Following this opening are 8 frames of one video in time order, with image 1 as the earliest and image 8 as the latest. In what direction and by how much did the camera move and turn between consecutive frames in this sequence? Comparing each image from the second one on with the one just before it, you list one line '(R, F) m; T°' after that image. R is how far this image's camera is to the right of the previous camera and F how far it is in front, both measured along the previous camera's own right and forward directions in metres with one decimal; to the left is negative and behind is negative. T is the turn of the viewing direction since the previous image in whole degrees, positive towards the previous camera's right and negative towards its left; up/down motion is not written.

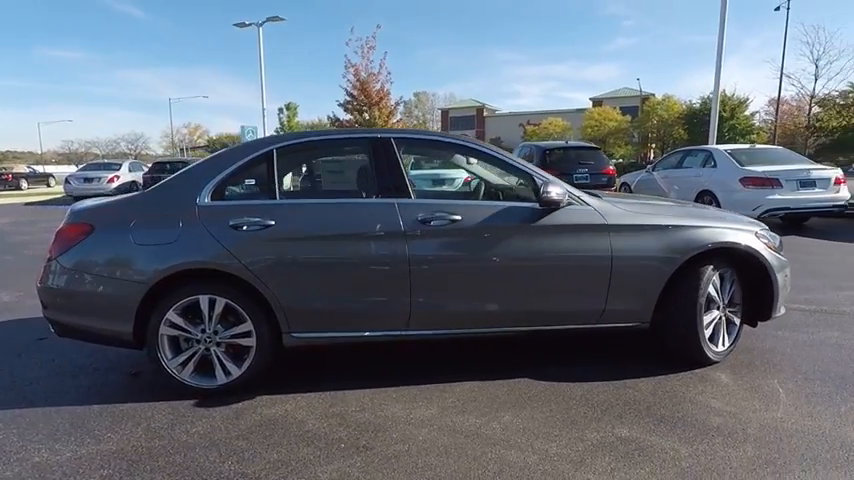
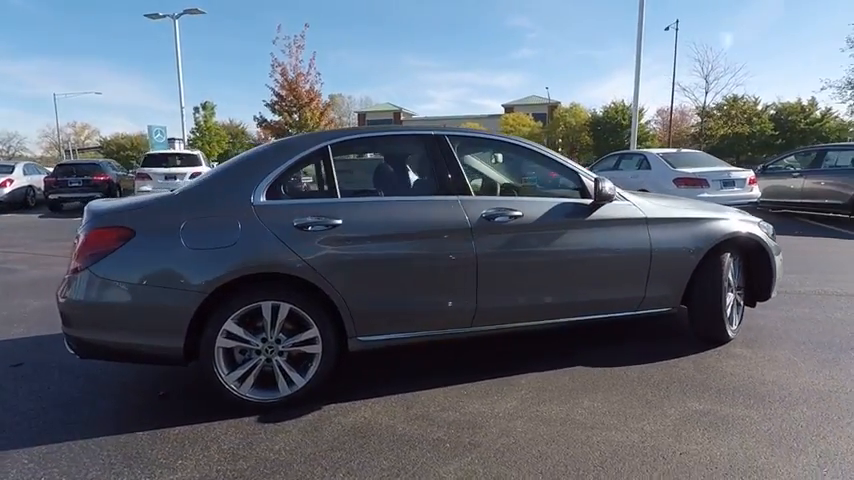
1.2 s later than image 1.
(-1.0, +0.1) m; +10°
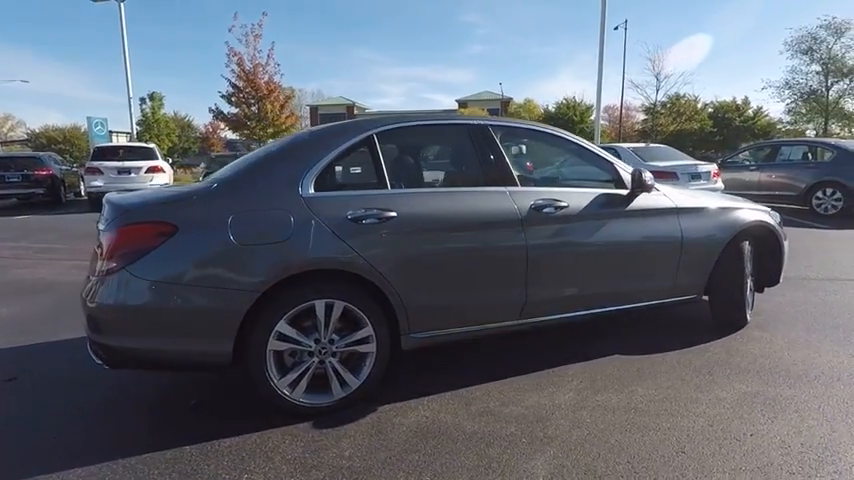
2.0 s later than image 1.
(-0.6, +0.1) m; +6°
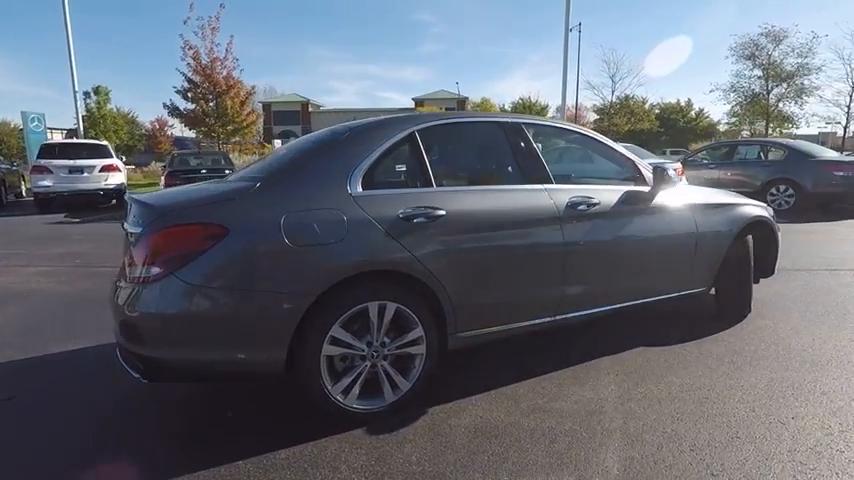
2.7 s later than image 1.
(-0.6, +0.1) m; +5°
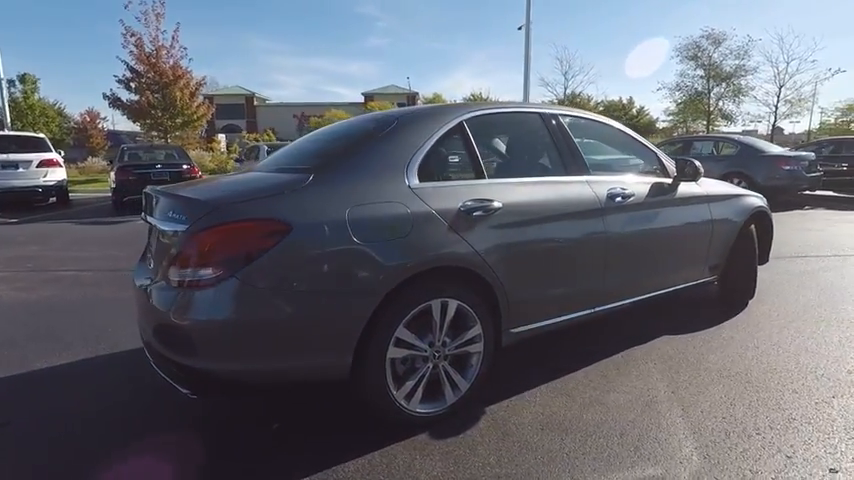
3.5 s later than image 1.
(-0.6, +0.2) m; +6°
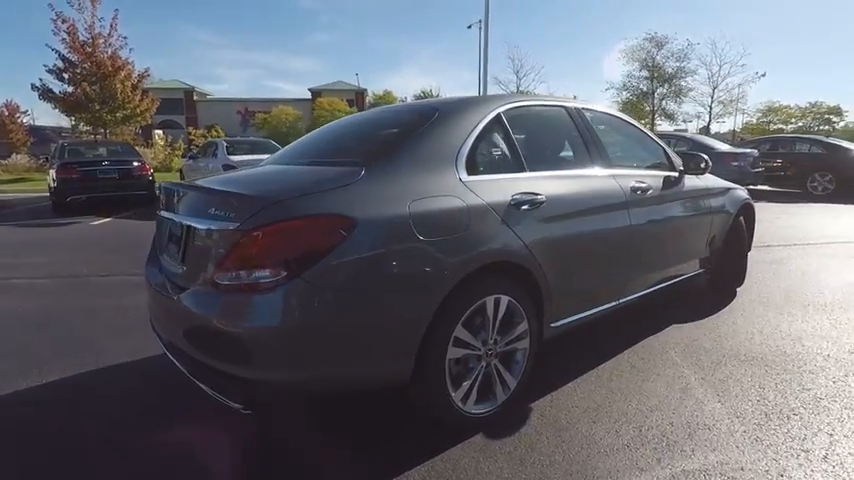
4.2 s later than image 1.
(-0.5, +0.1) m; +6°
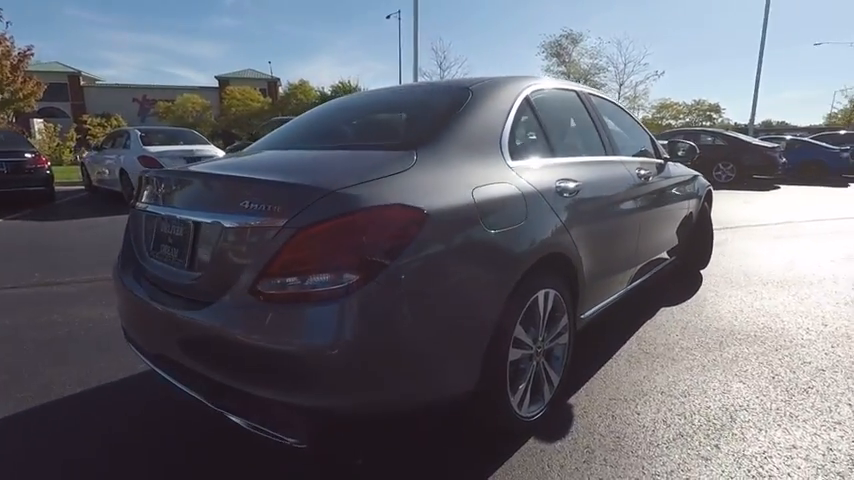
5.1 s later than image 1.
(-0.6, +0.3) m; +10°
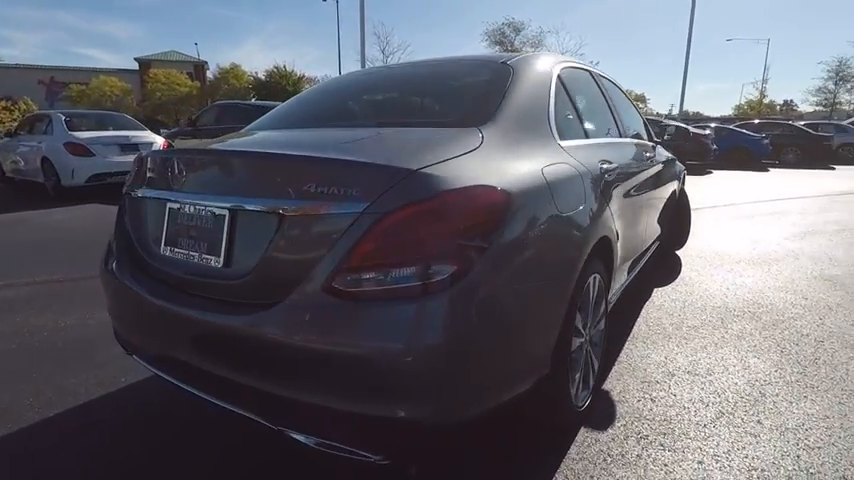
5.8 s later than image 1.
(-0.5, +0.2) m; +7°
